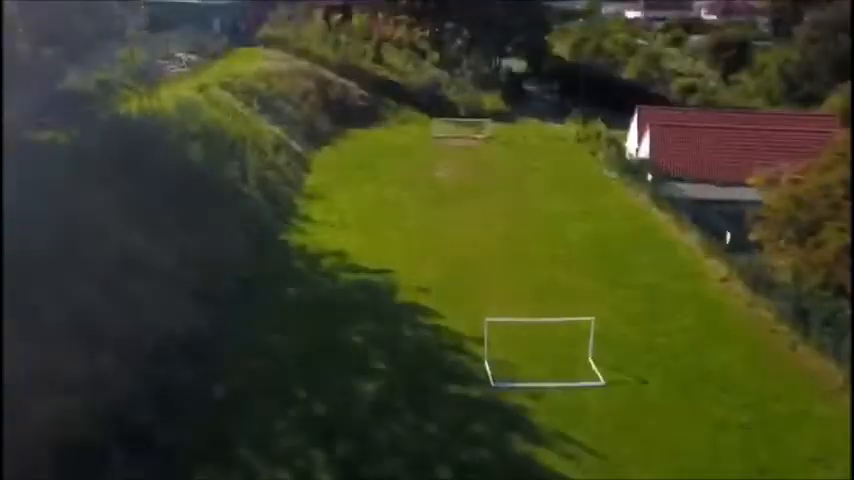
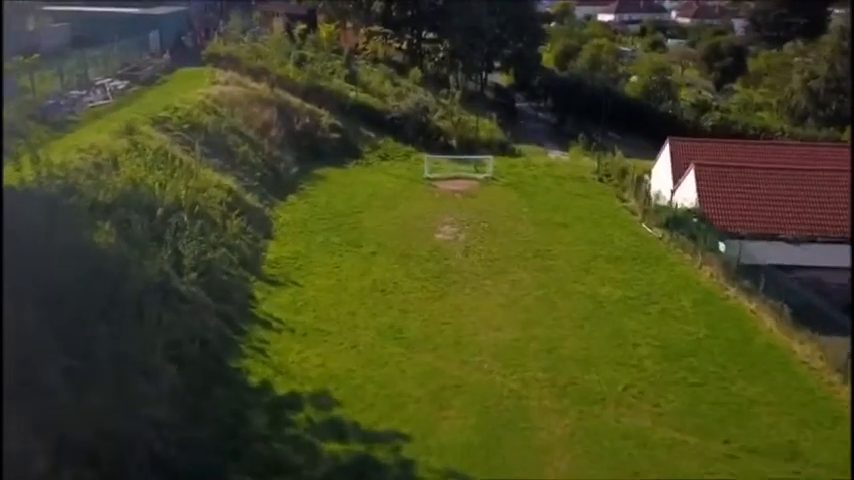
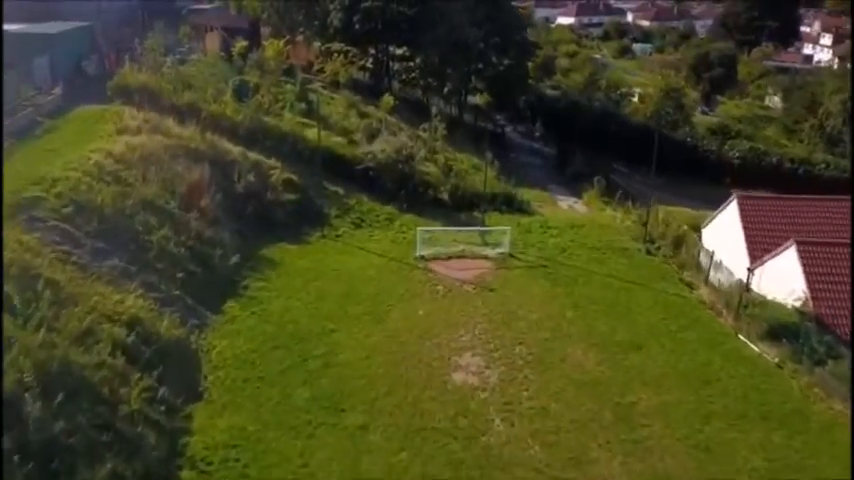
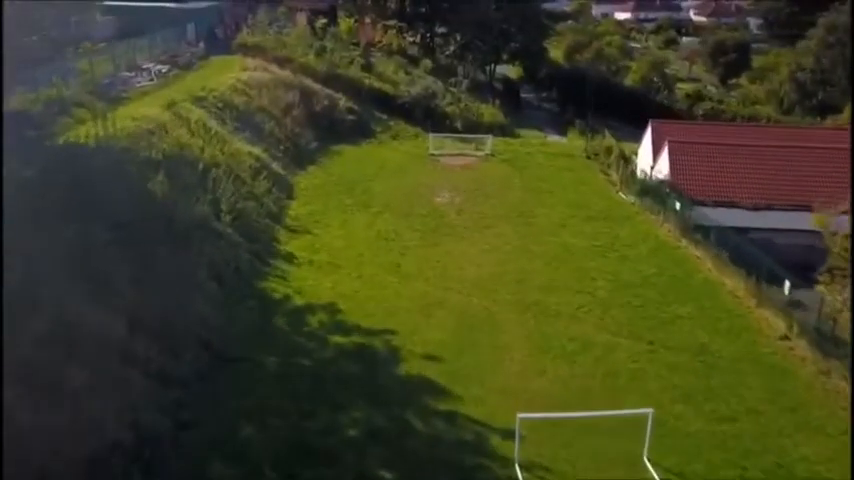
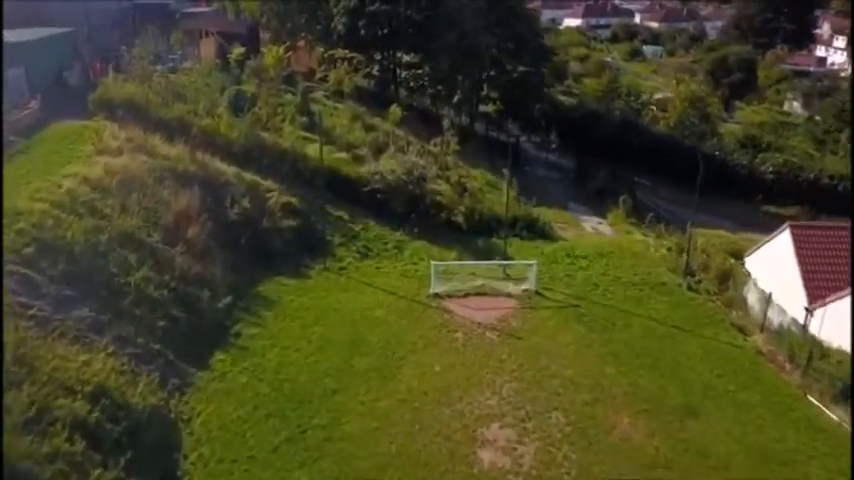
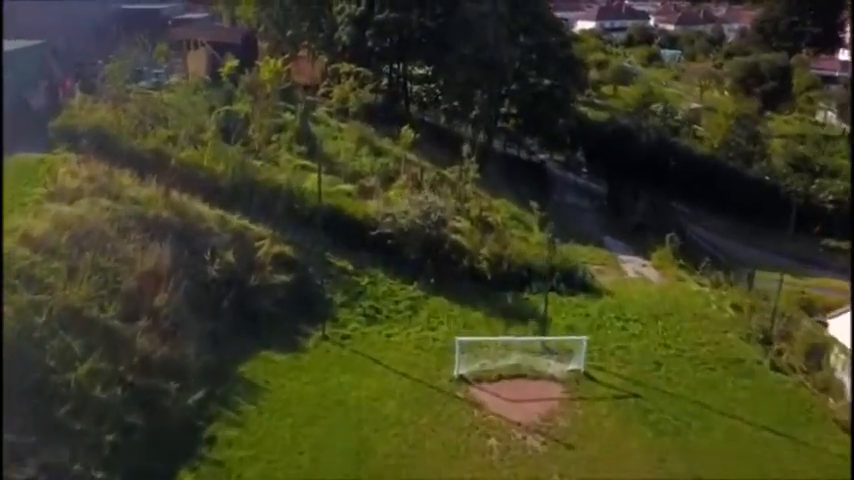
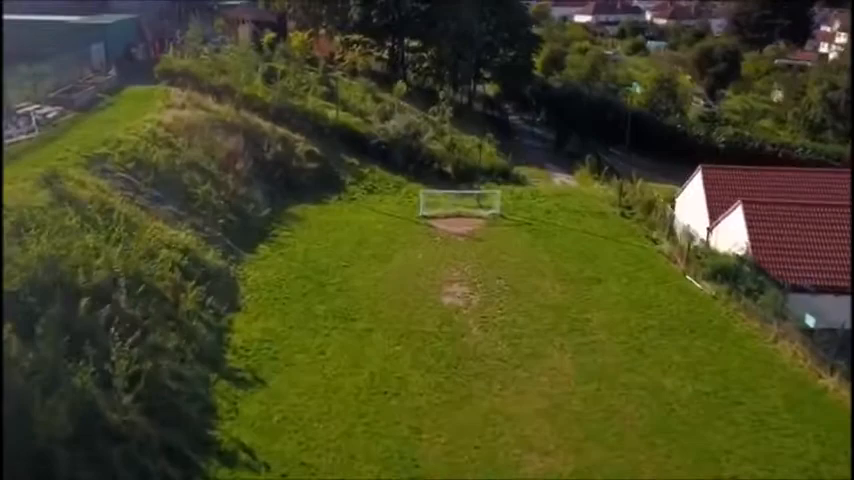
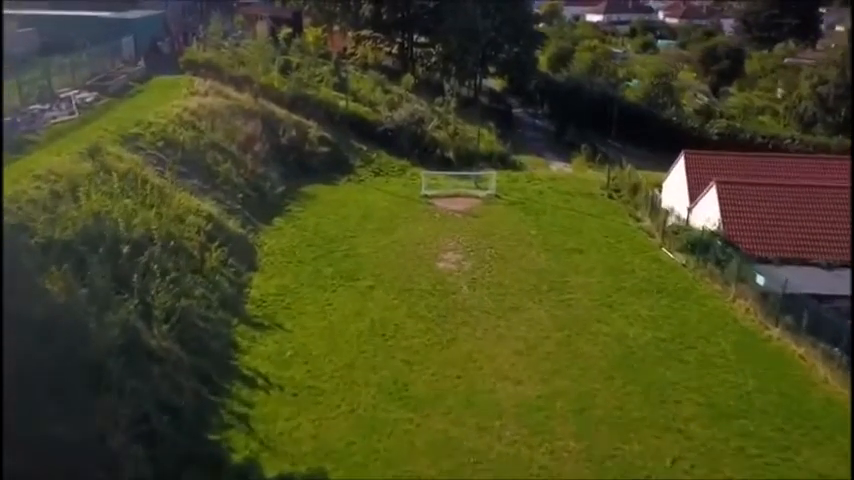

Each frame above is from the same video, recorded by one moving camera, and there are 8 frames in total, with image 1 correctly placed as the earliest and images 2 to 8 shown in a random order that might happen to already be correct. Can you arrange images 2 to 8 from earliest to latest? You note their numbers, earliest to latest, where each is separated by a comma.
4, 2, 8, 7, 3, 5, 6
